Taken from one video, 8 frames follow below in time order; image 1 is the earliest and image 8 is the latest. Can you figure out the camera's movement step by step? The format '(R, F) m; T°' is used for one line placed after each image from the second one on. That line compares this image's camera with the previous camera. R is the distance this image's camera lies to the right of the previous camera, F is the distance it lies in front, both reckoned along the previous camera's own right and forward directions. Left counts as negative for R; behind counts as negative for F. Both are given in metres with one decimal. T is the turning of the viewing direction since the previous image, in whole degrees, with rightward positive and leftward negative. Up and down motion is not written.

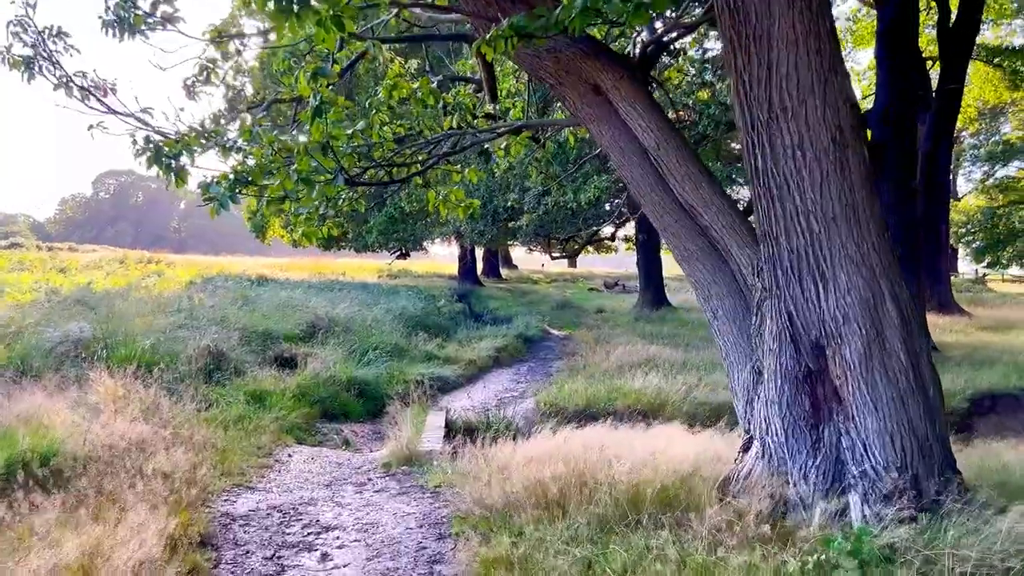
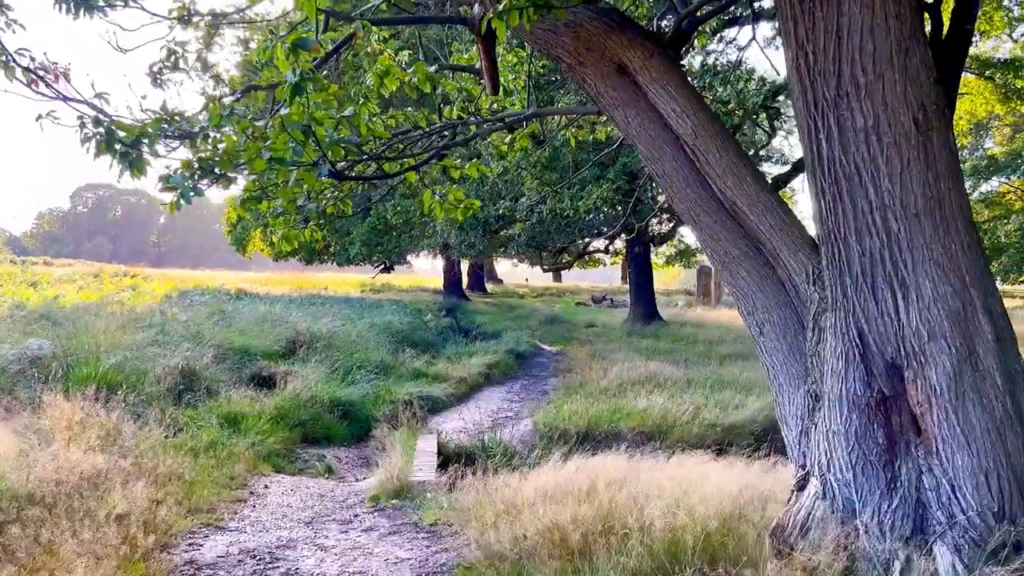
(-0.1, +0.6) m; +1°
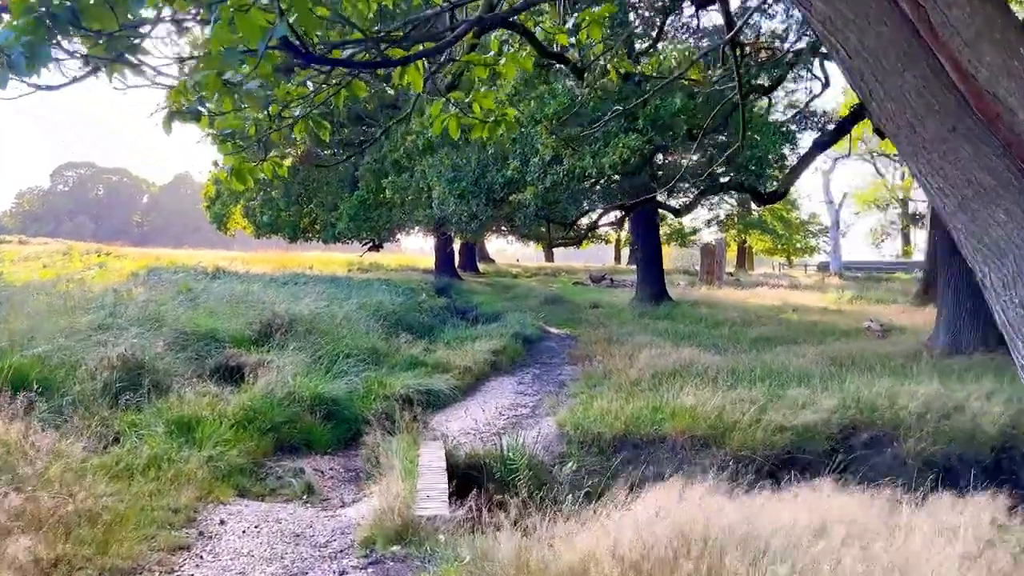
(-0.3, +1.5) m; +1°
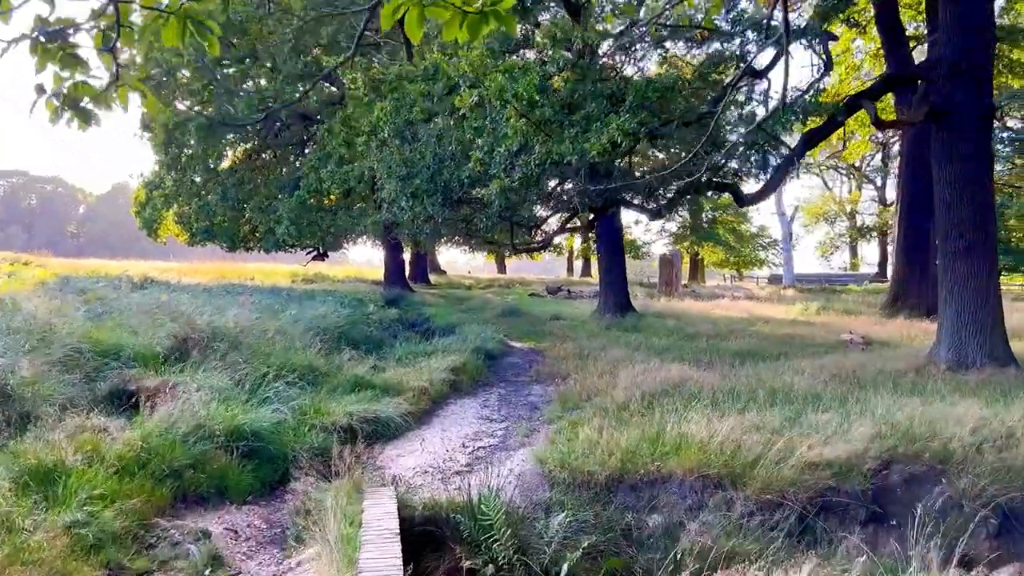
(-0.1, +1.3) m; +4°
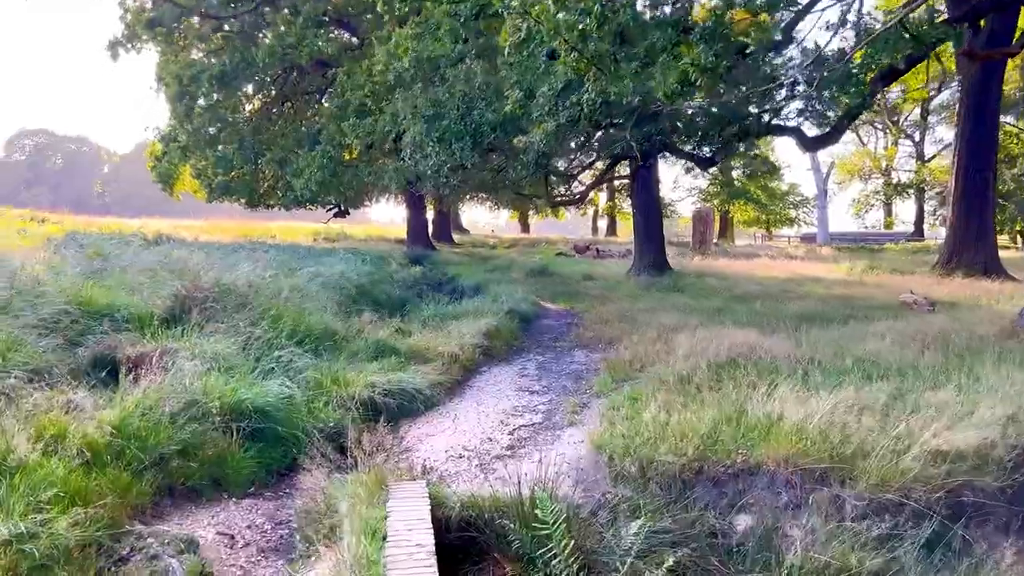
(-0.2, +1.0) m; -2°
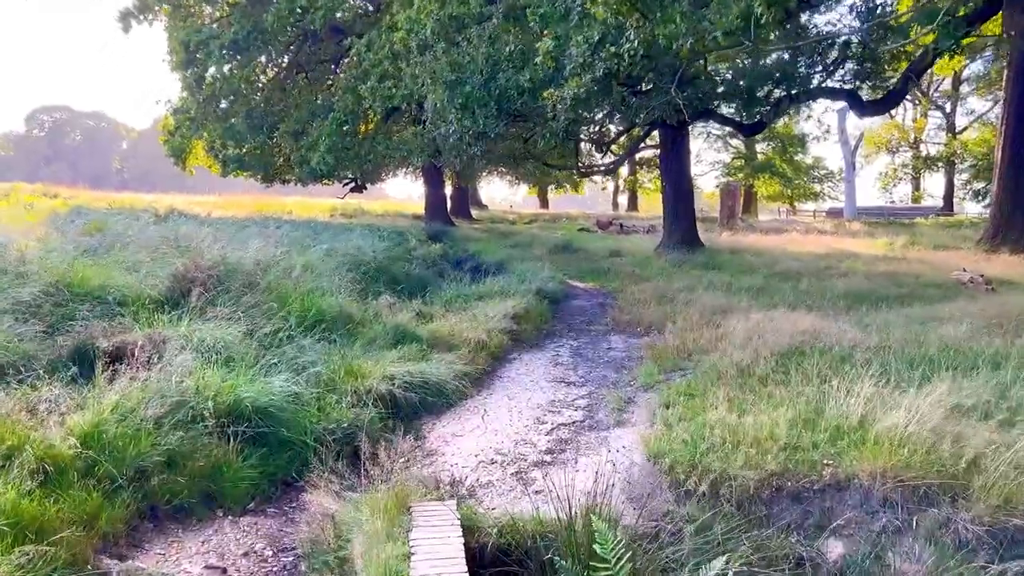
(-0.1, +0.7) m; -1°
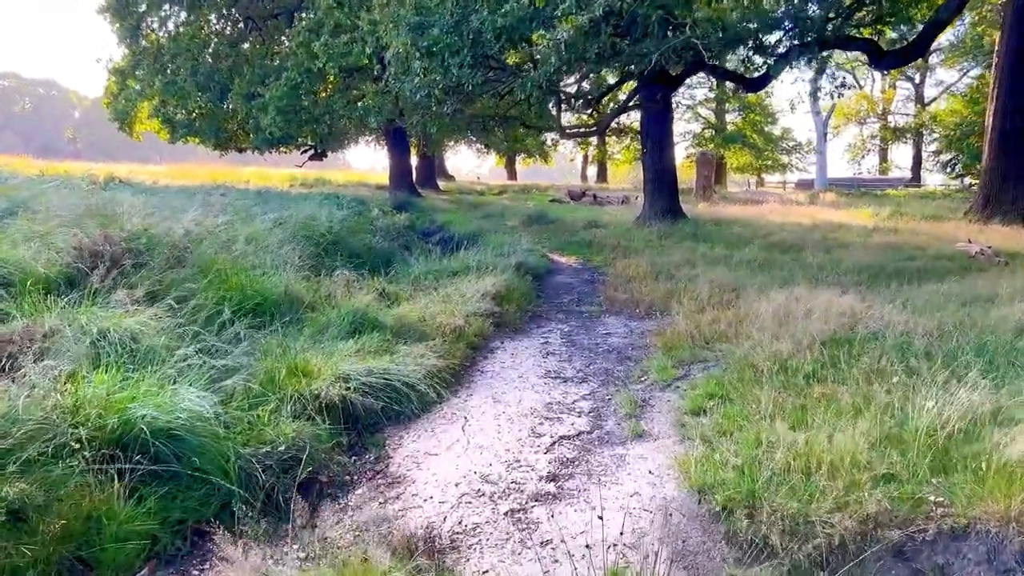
(-0.1, +1.1) m; +2°
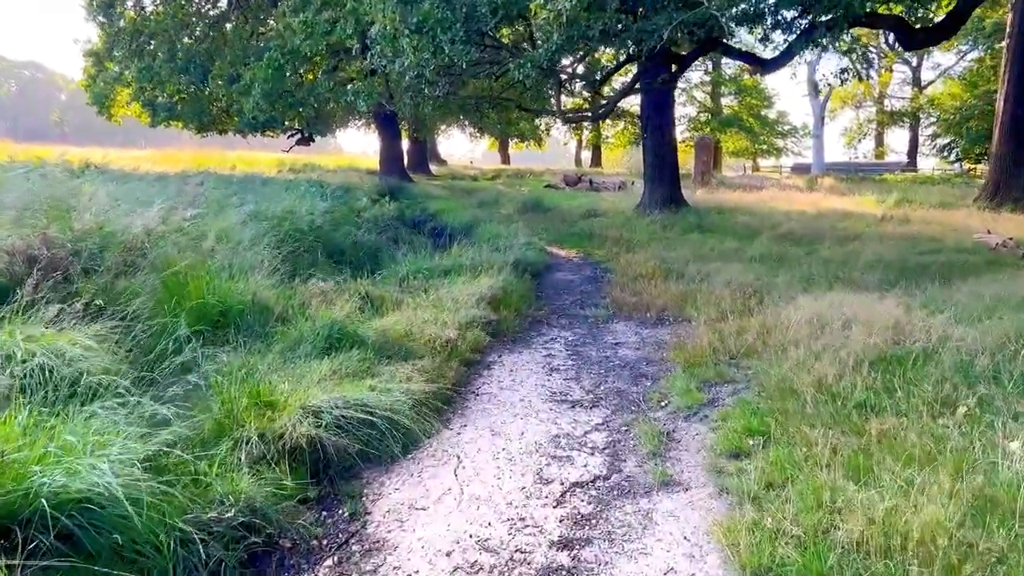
(0.0, +0.6) m; +1°
